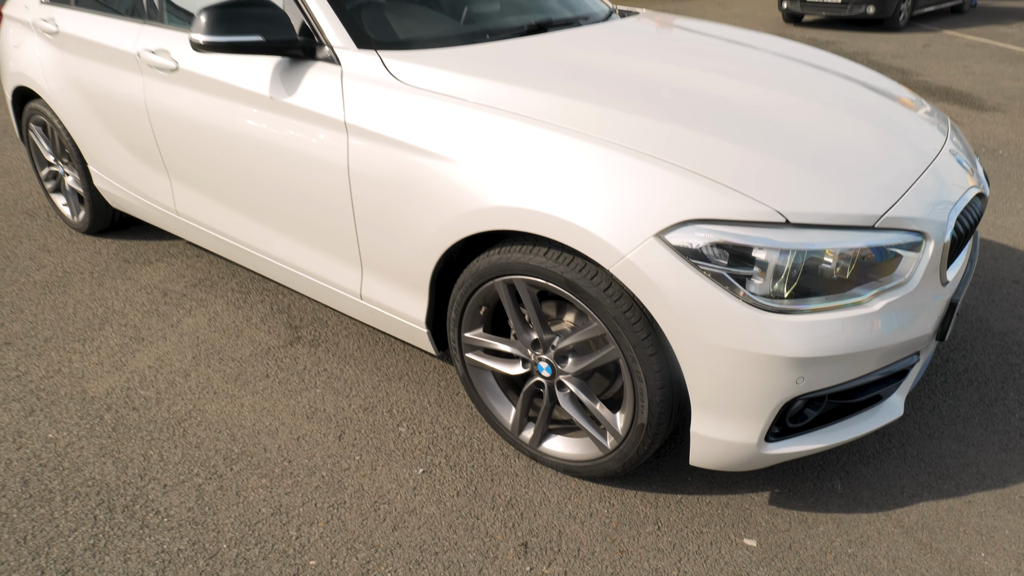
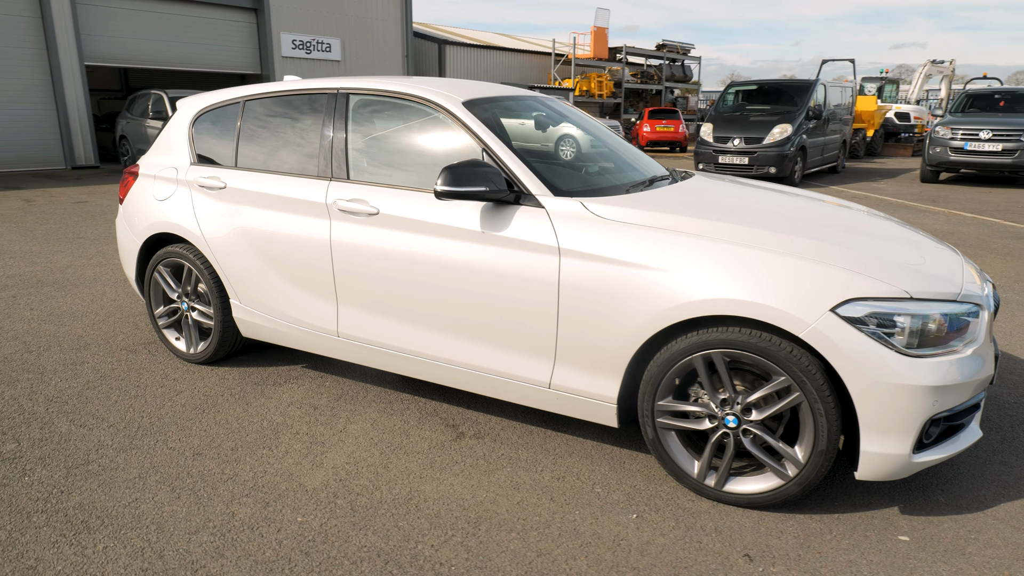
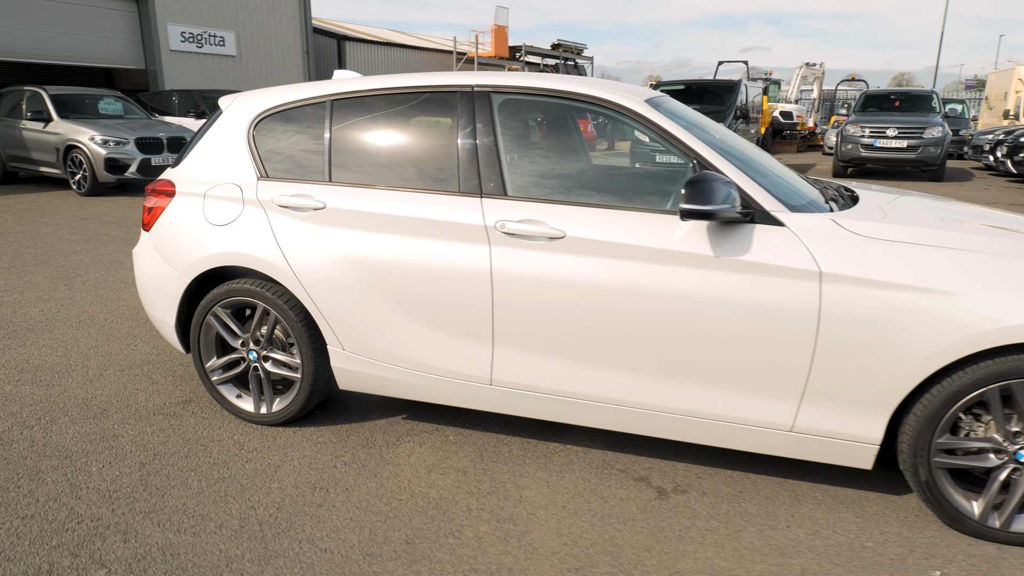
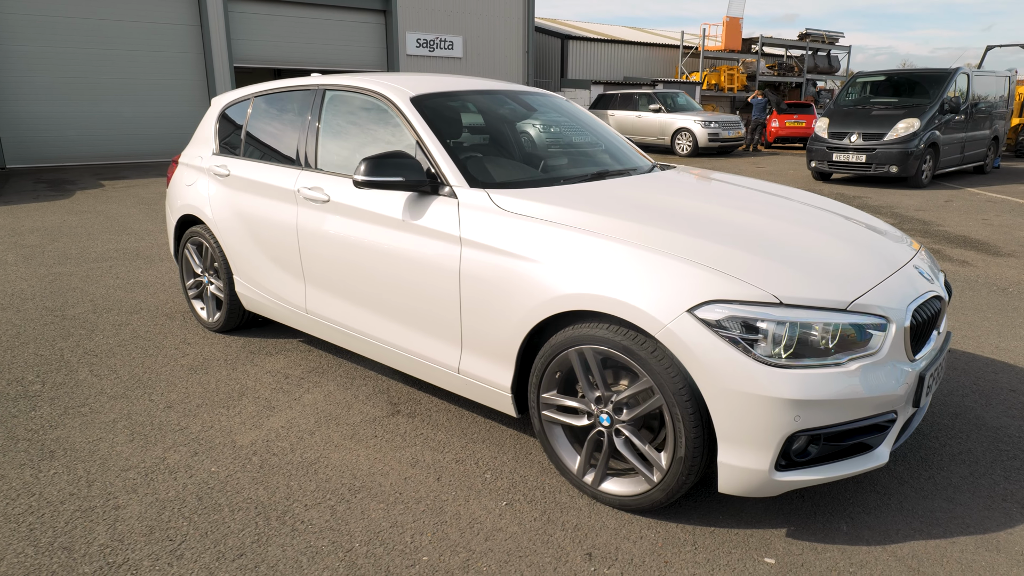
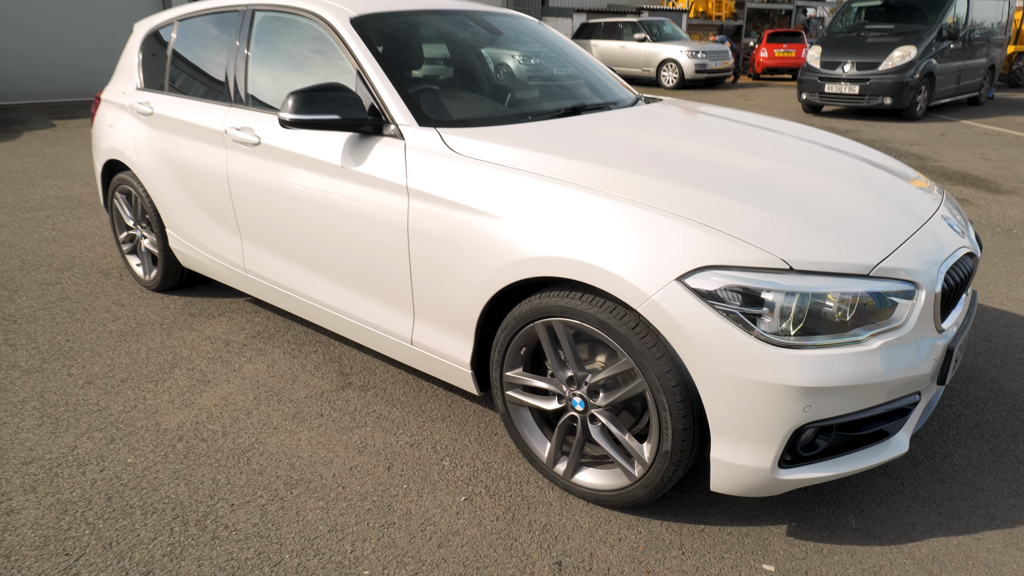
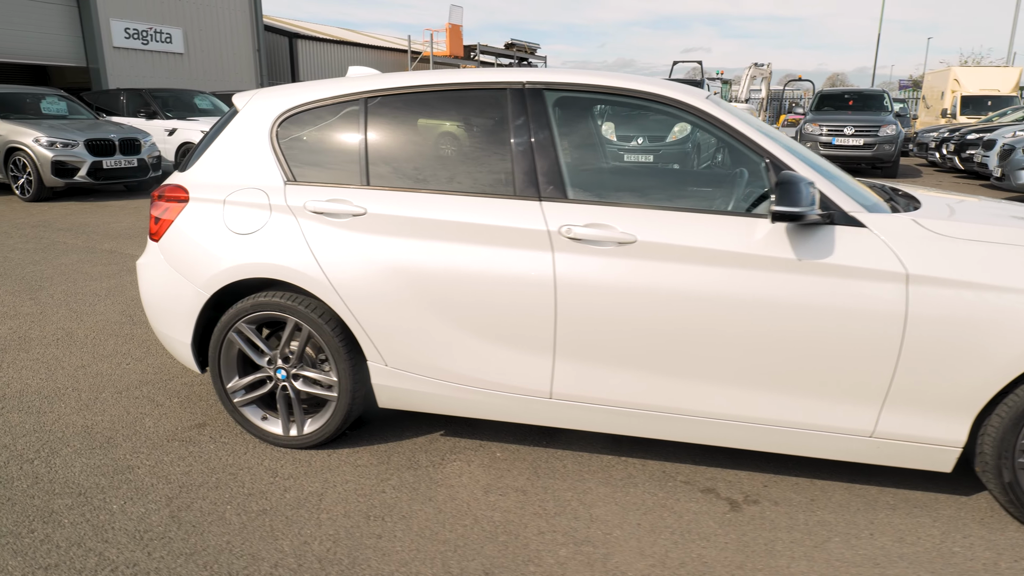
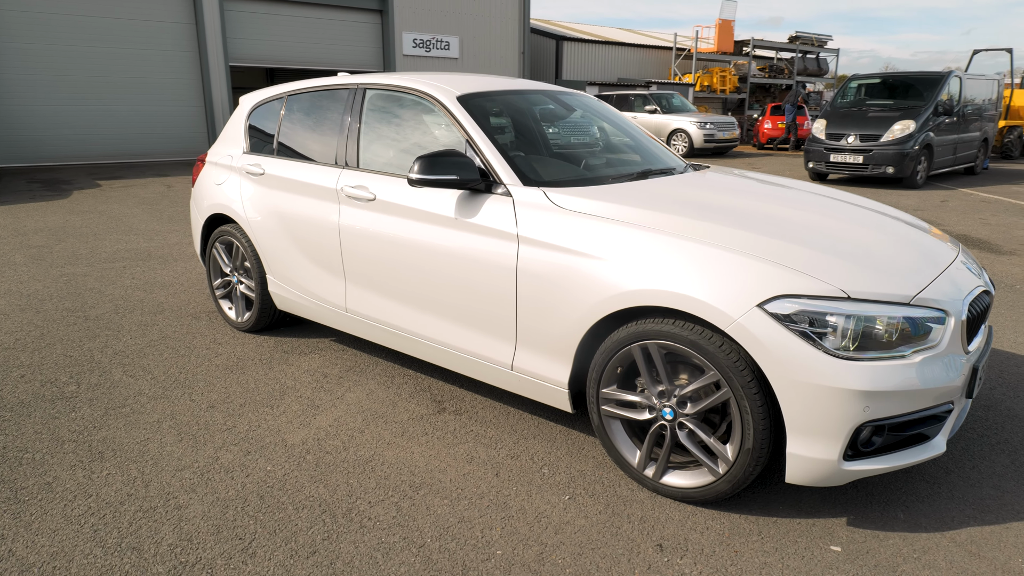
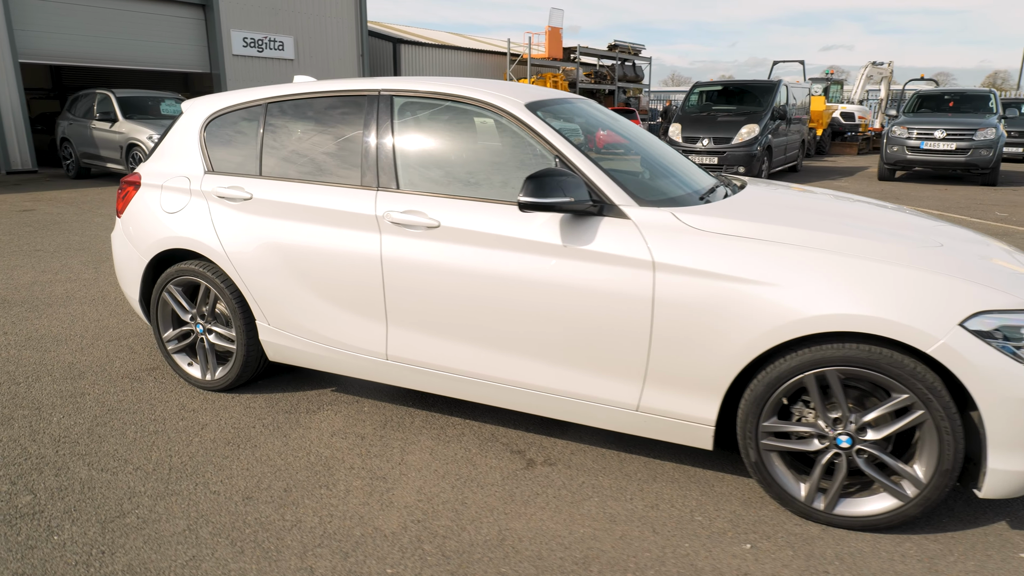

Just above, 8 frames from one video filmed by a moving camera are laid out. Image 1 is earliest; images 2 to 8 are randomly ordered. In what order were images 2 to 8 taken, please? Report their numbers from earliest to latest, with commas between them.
5, 4, 7, 2, 8, 3, 6
